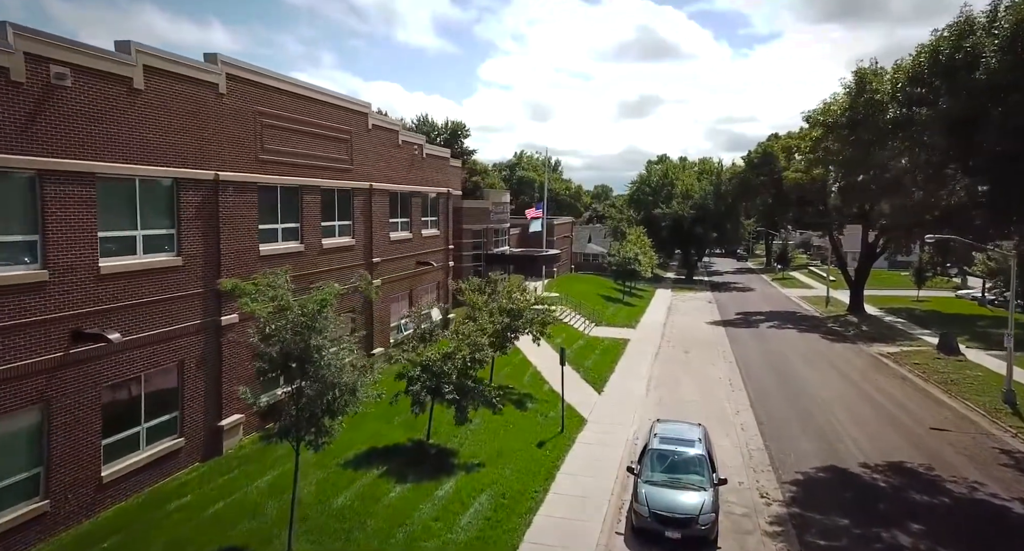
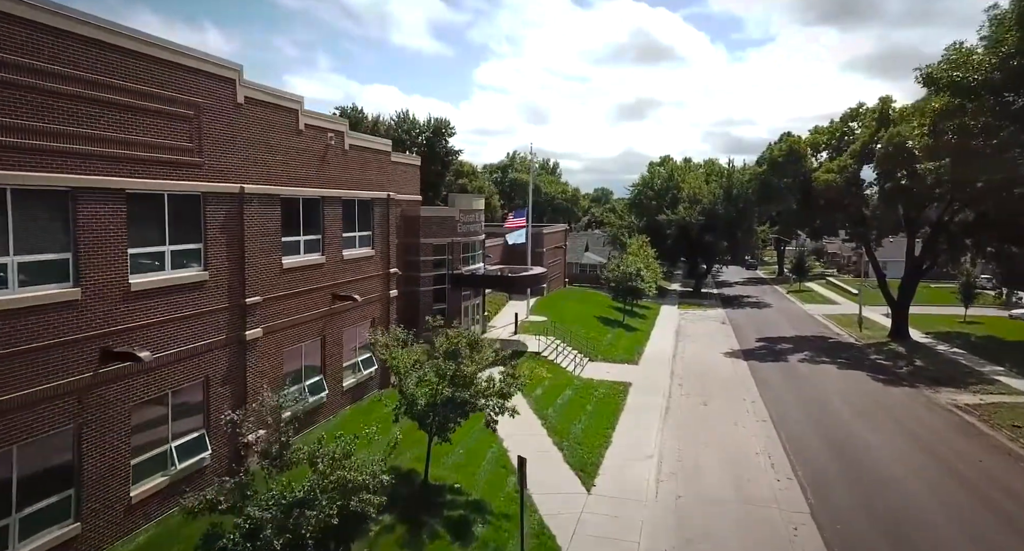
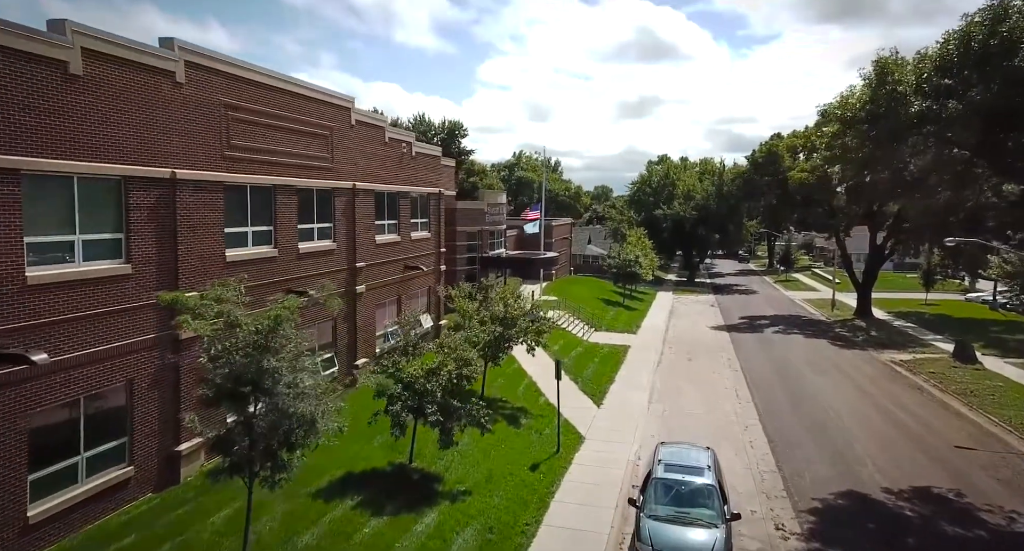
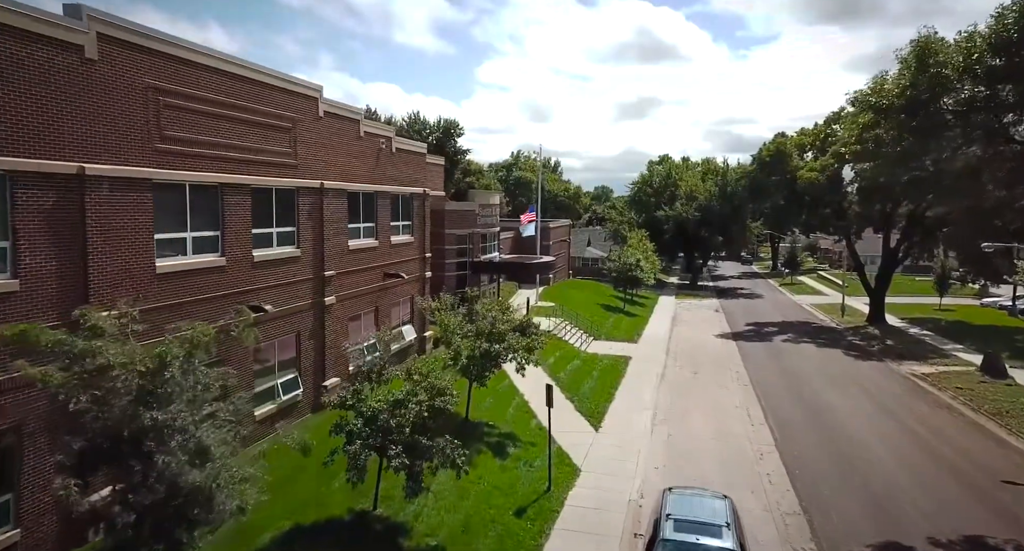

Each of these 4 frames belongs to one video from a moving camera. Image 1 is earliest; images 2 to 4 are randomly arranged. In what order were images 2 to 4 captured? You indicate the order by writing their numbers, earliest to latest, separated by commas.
3, 4, 2
